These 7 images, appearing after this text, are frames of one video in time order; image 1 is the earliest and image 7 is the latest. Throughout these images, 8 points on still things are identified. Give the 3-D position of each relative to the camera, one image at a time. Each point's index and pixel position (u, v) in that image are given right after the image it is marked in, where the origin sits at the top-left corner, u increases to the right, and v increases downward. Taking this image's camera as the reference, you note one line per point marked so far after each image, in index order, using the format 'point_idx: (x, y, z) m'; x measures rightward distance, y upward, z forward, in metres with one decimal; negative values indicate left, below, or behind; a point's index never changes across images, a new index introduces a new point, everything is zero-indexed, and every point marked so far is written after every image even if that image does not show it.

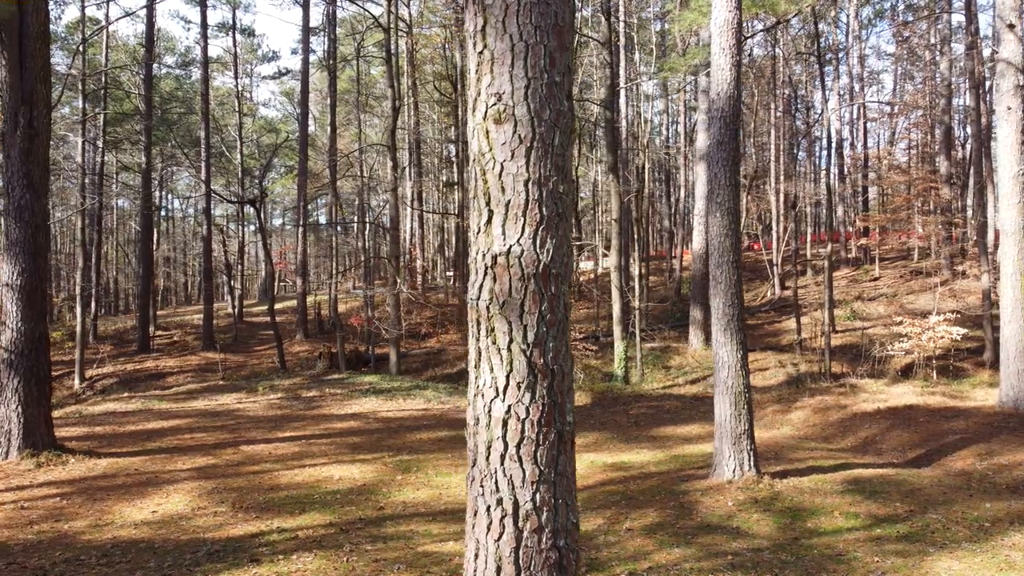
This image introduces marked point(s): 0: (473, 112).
0: (-0.1, +0.6, +2.5) m
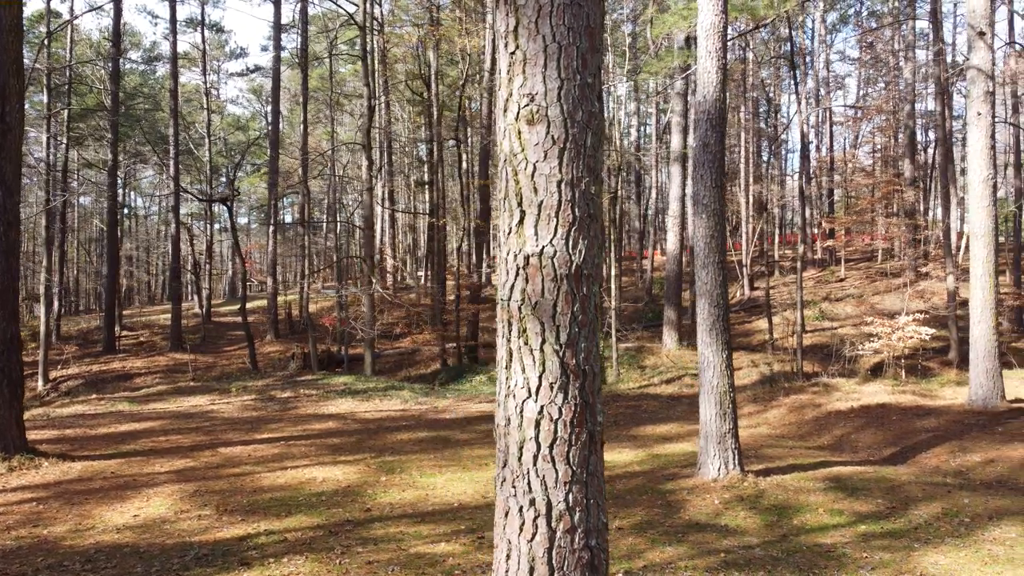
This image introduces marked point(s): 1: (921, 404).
0: (0.0, +0.6, +2.5) m
1: (+5.9, -1.7, +11.5) m
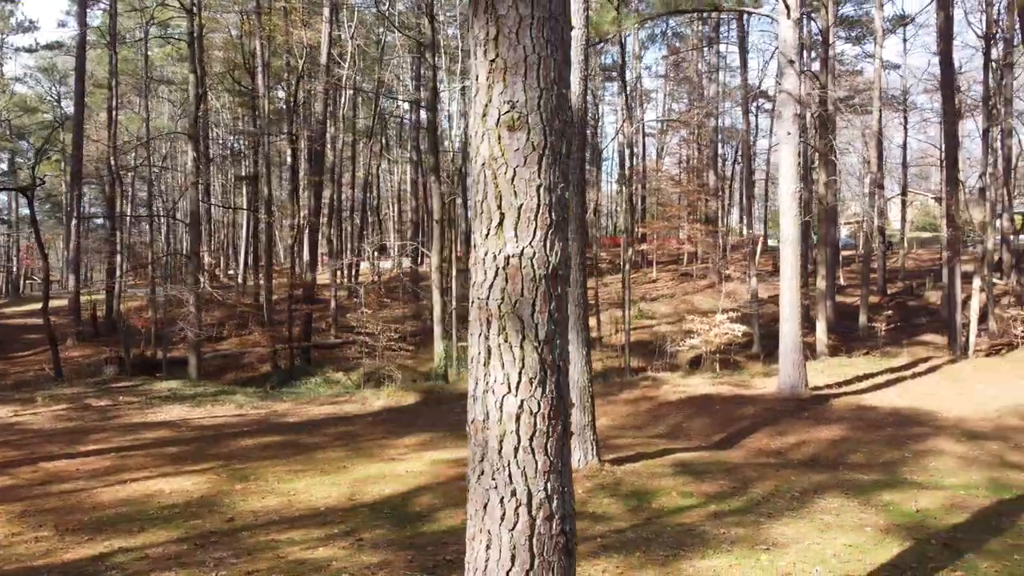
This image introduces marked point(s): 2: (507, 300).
0: (-0.1, +0.6, +2.6) m
1: (+3.6, -1.7, +12.7) m
2: (0.0, 0.0, +2.6) m
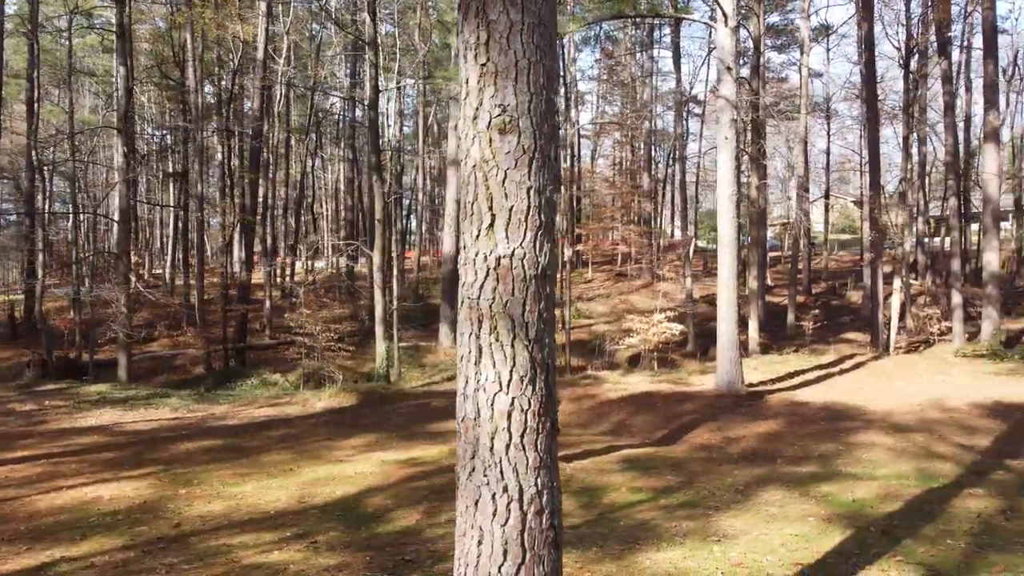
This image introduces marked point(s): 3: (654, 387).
0: (-0.1, +0.6, +2.7) m
1: (+2.7, -1.7, +13.0) m
2: (0.0, 0.0, +2.6) m
3: (+2.4, -1.7, +13.5) m
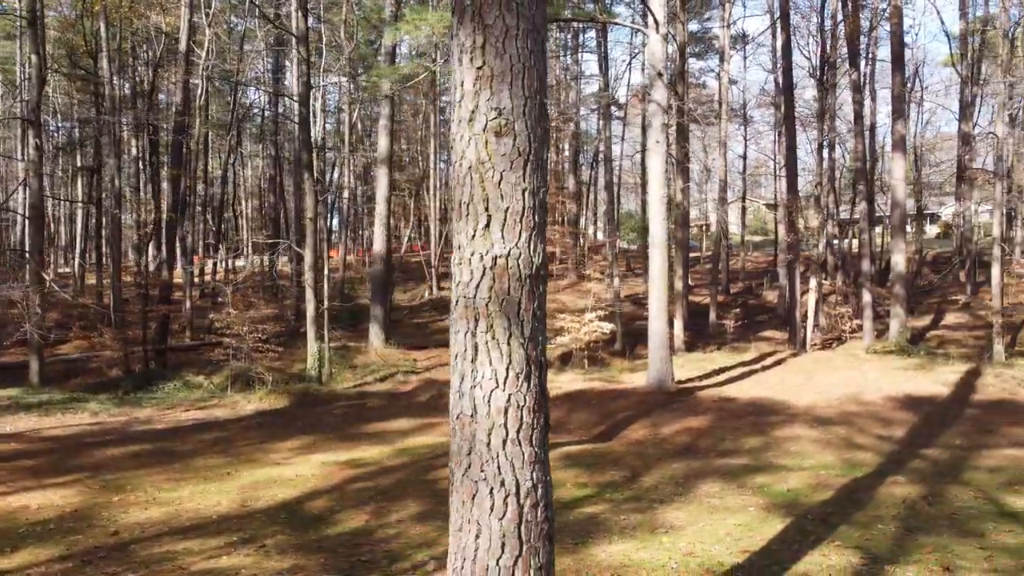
0: (-0.2, +0.6, +2.7) m
1: (+1.6, -1.7, +13.3) m
2: (-0.1, 0.0, +2.7) m
3: (+1.3, -1.6, +13.7) m
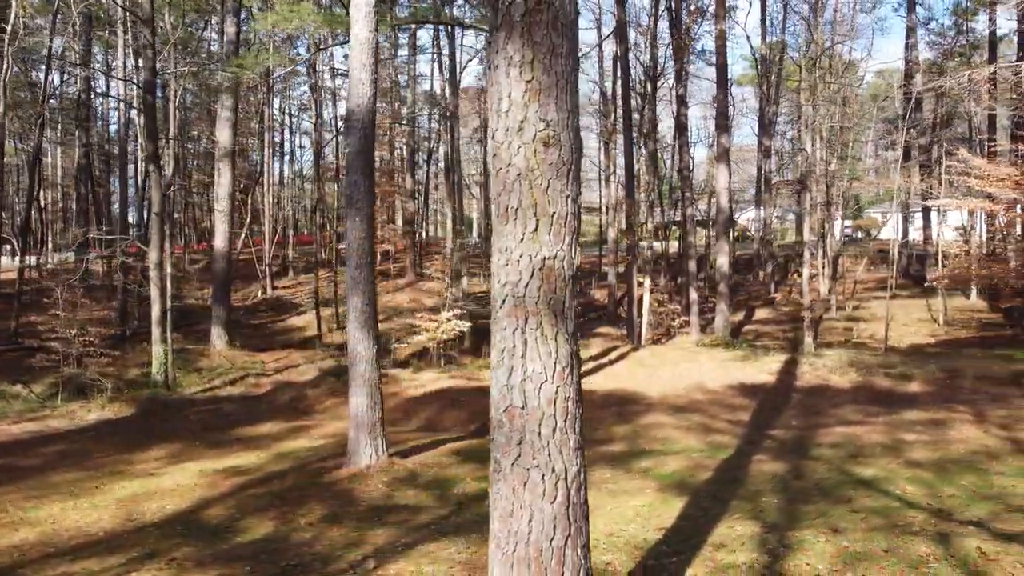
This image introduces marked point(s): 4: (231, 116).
0: (0.0, +0.6, +2.9) m
1: (-0.6, -1.6, +13.6) m
2: (+0.1, 0.0, +2.9) m
3: (-1.1, -1.6, +13.9) m
4: (-6.2, +3.8, +17.7) m
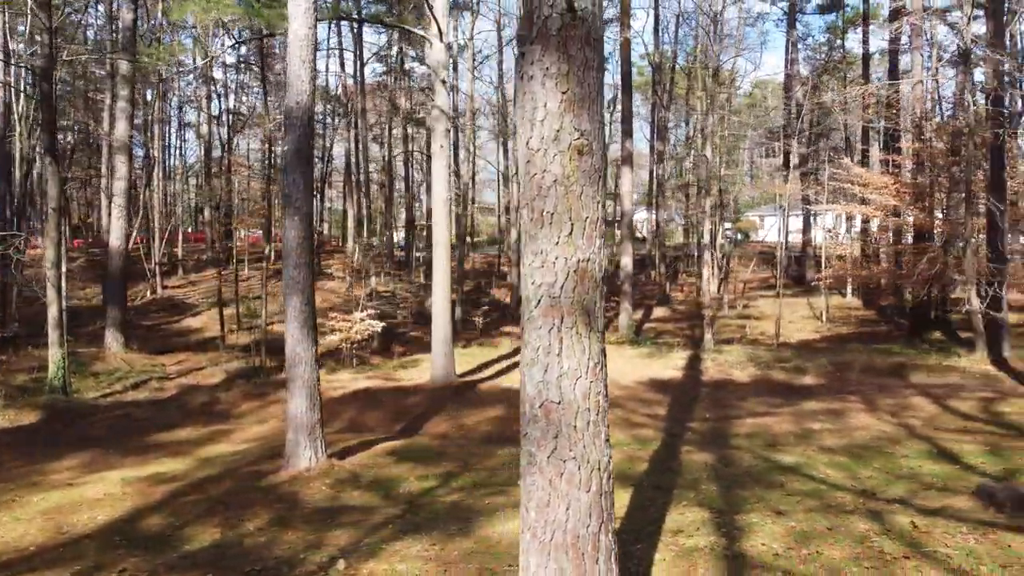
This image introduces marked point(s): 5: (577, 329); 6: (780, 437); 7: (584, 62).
0: (+0.1, +0.6, +3.0) m
1: (-2.0, -1.6, +13.5) m
2: (+0.2, 0.0, +3.0) m
3: (-2.5, -1.6, +13.8) m
4: (-8.1, +3.8, +16.8) m
5: (+0.2, -0.2, +3.0) m
6: (+3.1, -1.7, +9.3) m
7: (+0.3, +0.9, +3.0) m
